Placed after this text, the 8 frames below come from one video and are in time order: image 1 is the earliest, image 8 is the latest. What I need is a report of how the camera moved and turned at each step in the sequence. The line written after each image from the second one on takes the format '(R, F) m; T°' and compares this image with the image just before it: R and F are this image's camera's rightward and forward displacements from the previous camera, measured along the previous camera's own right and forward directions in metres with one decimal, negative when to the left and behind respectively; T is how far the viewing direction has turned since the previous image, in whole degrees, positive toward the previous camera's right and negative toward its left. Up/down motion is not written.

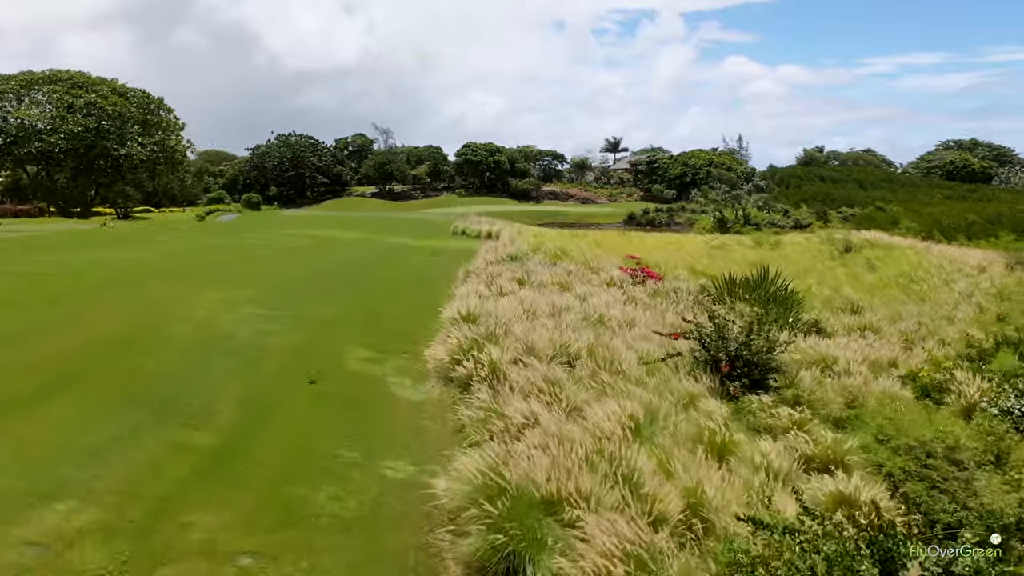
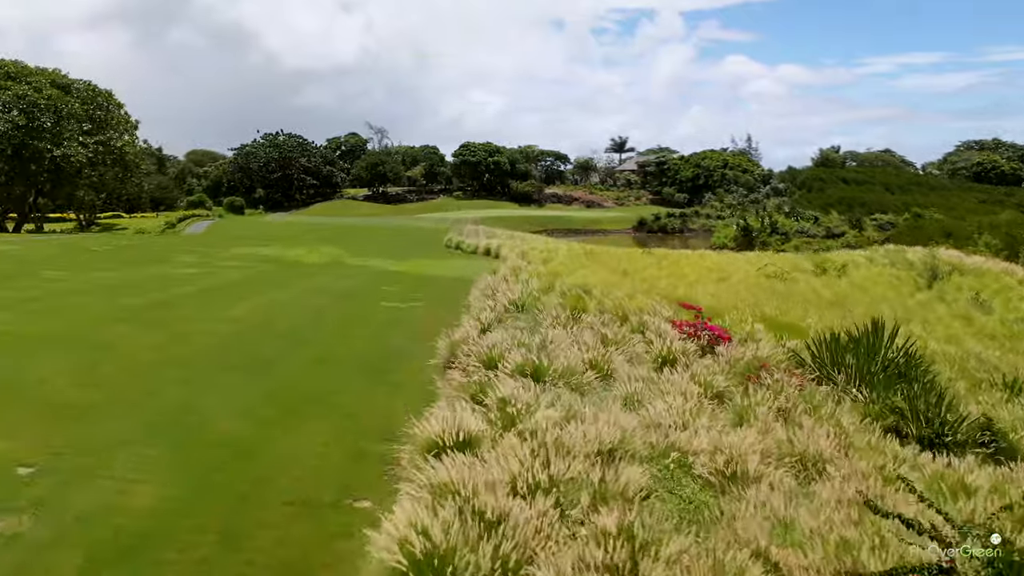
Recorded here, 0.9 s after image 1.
(-0.1, +3.9) m; 0°
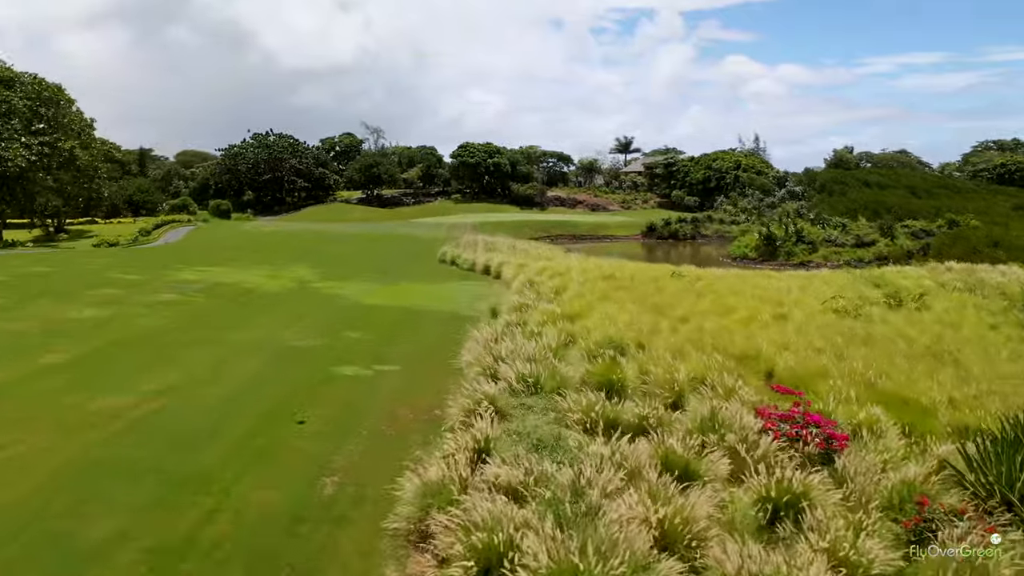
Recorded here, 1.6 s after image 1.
(-0.1, +3.0) m; 0°
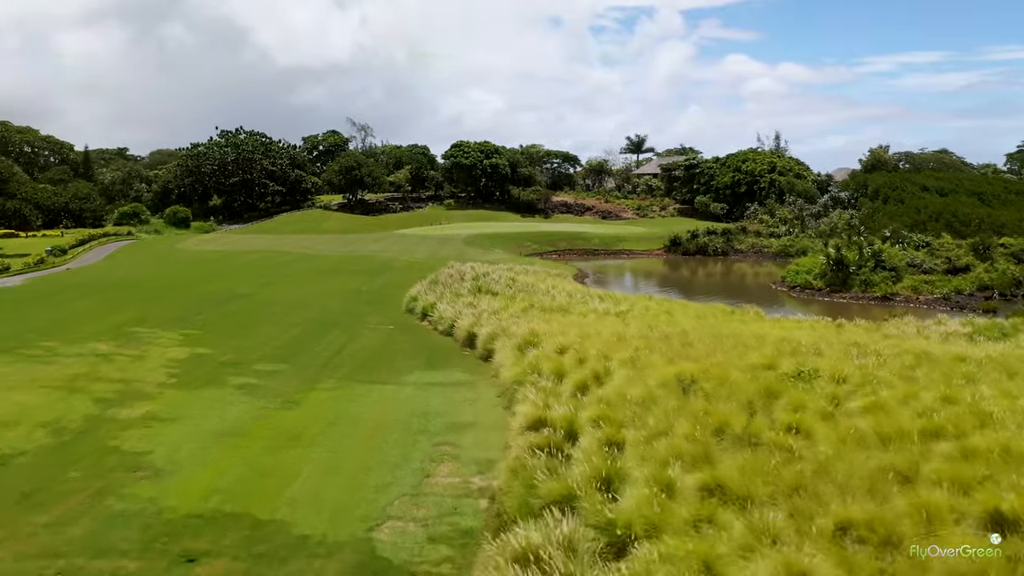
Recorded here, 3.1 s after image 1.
(0.0, +7.1) m; 0°
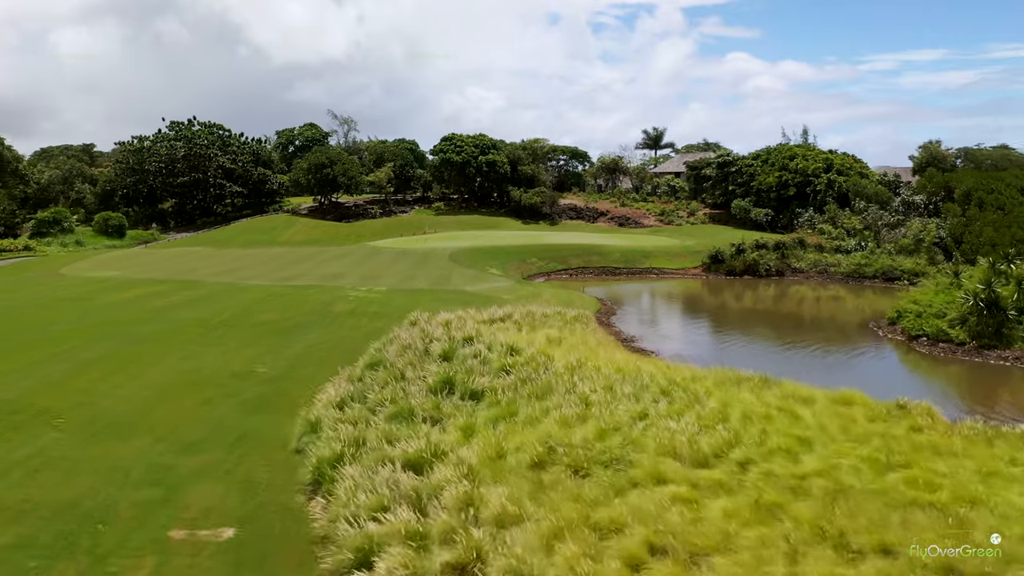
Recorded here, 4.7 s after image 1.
(+0.1, +8.4) m; 0°
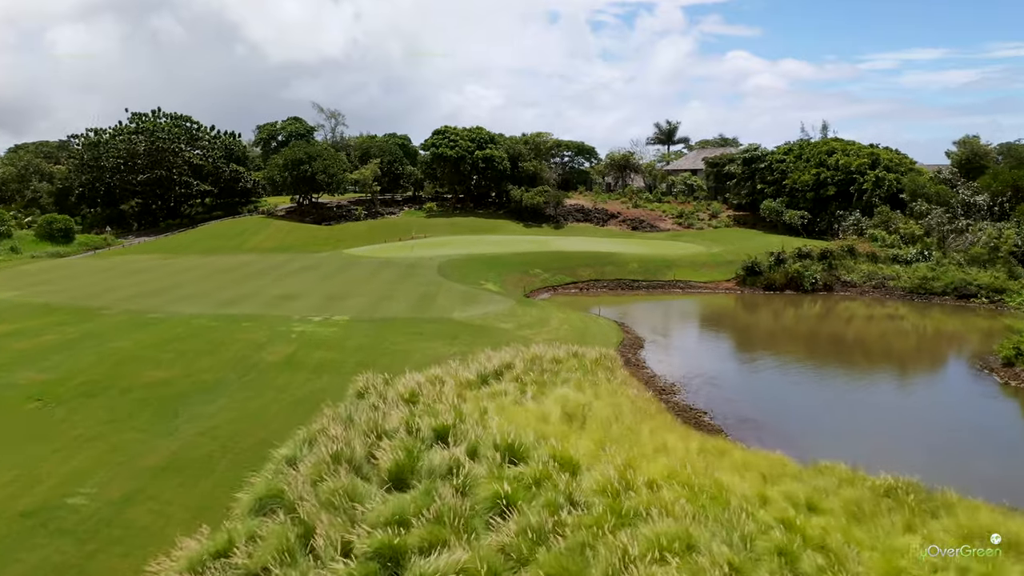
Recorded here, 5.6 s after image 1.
(0.0, +4.9) m; 0°
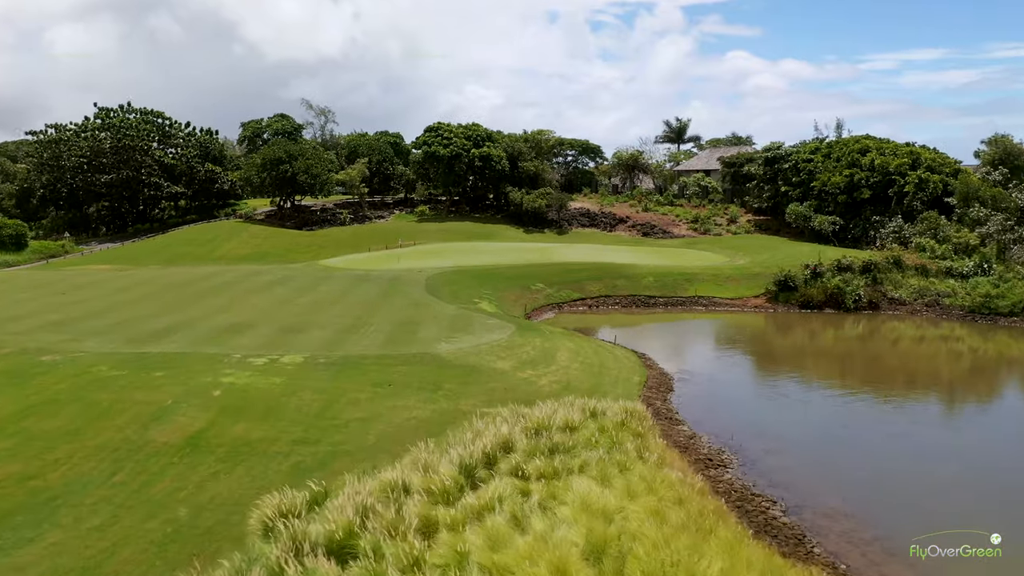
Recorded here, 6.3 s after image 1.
(0.0, +3.5) m; 0°
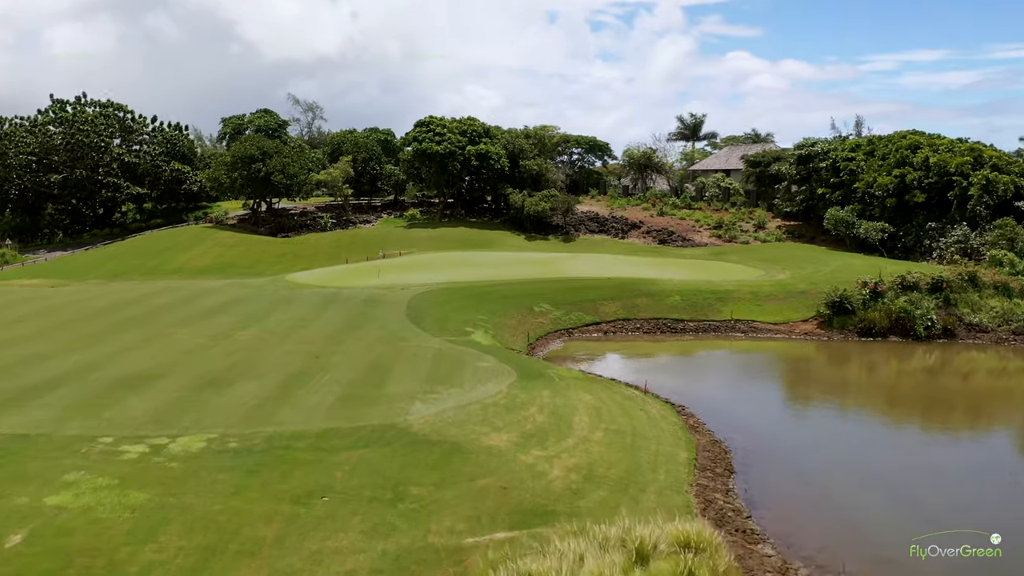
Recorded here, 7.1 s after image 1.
(0.0, +4.1) m; 0°
